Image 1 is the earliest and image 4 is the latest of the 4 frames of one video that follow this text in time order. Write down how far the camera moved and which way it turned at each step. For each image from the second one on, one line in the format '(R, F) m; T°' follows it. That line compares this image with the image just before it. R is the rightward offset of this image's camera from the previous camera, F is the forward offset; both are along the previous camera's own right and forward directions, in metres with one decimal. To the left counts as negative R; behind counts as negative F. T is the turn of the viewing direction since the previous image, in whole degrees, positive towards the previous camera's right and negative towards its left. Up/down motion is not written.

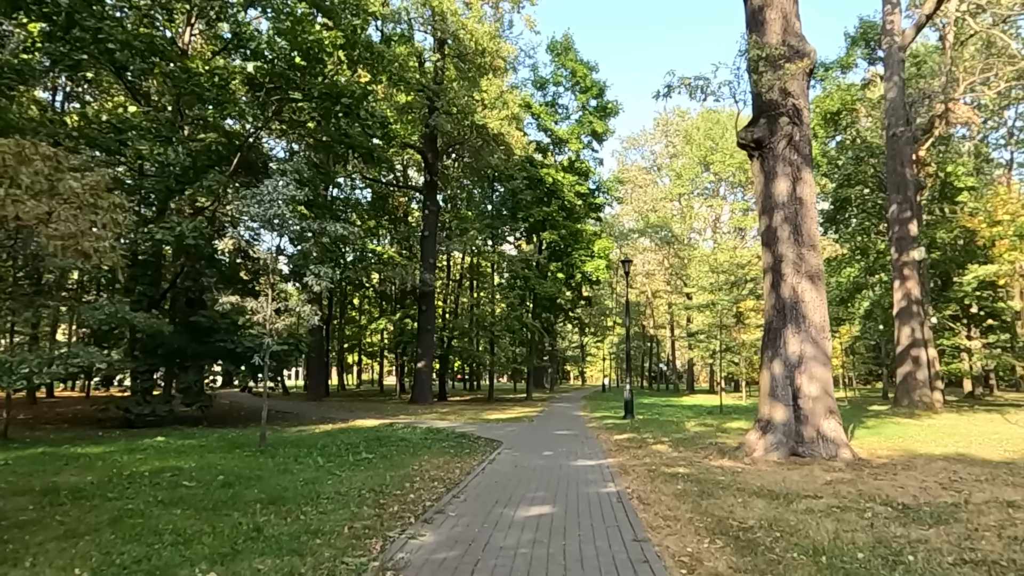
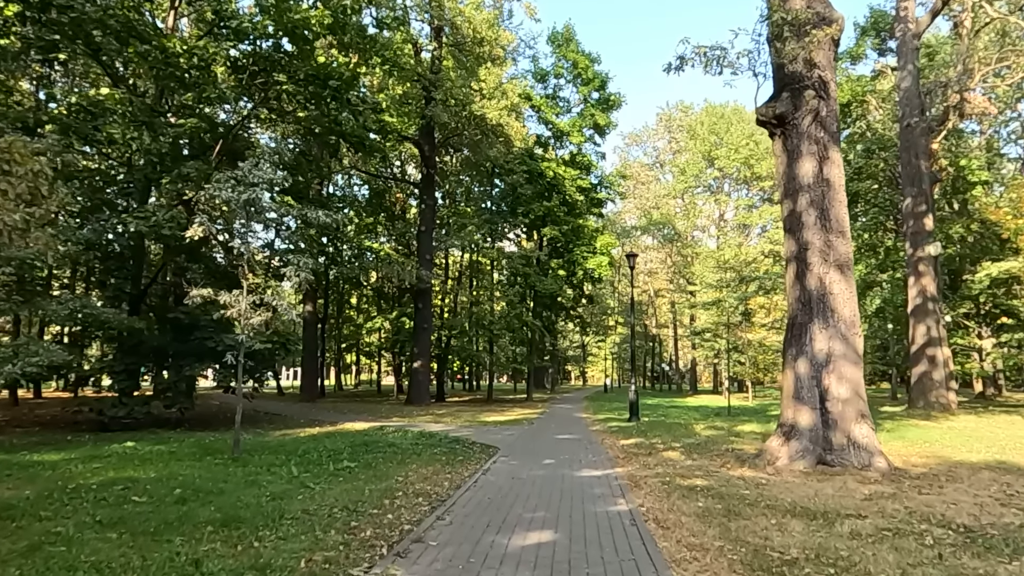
(+0.1, +1.0) m; 0°
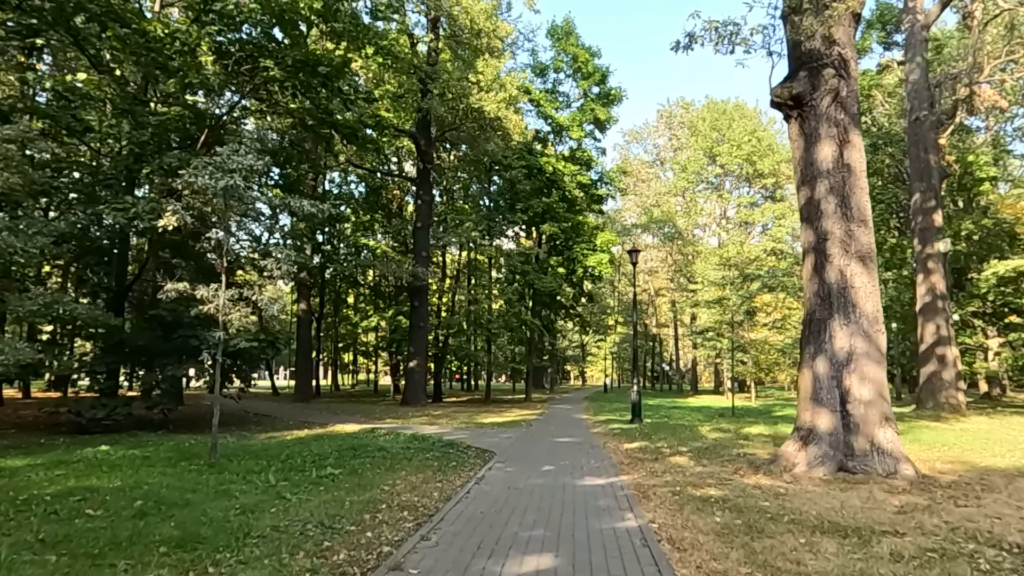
(0.0, +0.7) m; 0°
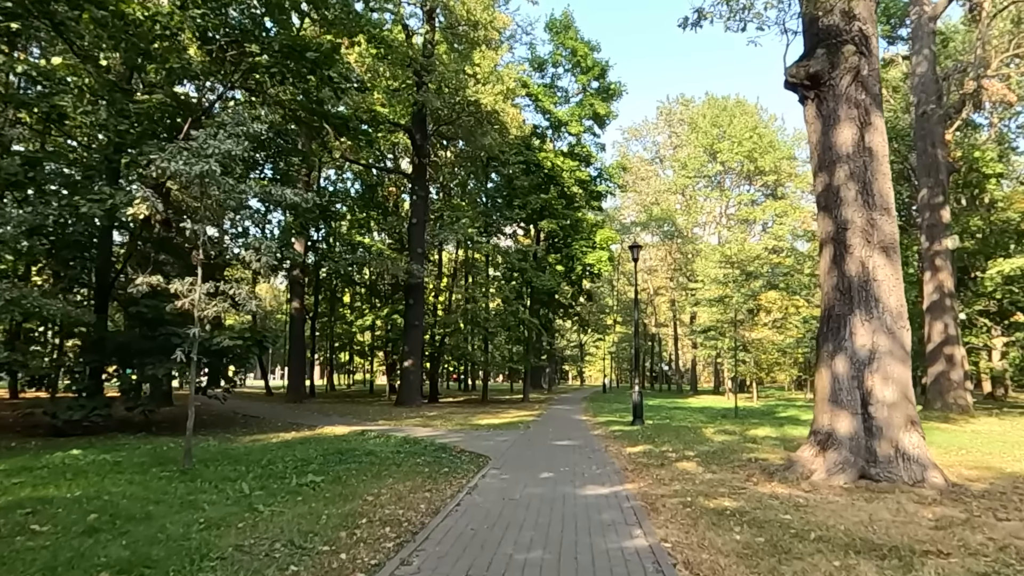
(0.0, +0.6) m; 0°
